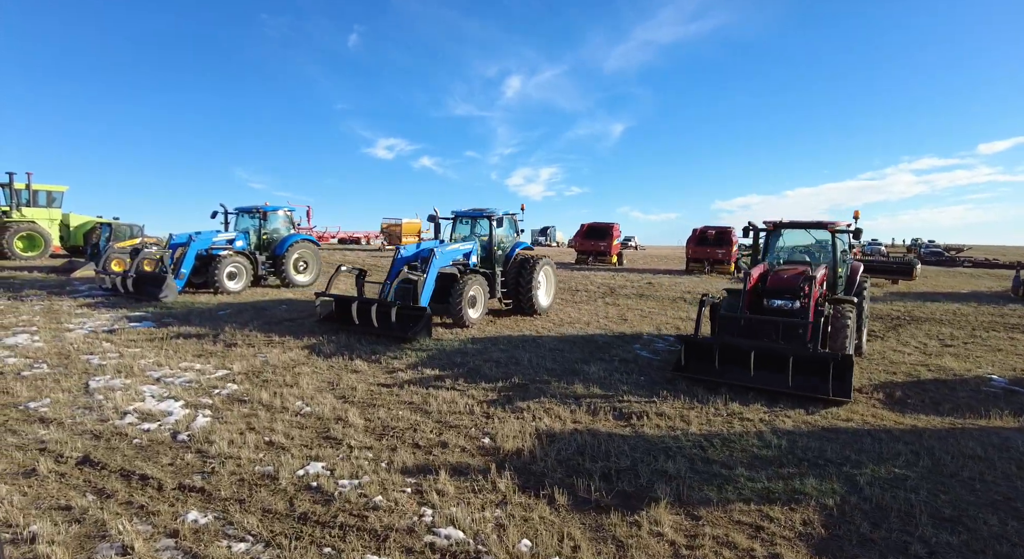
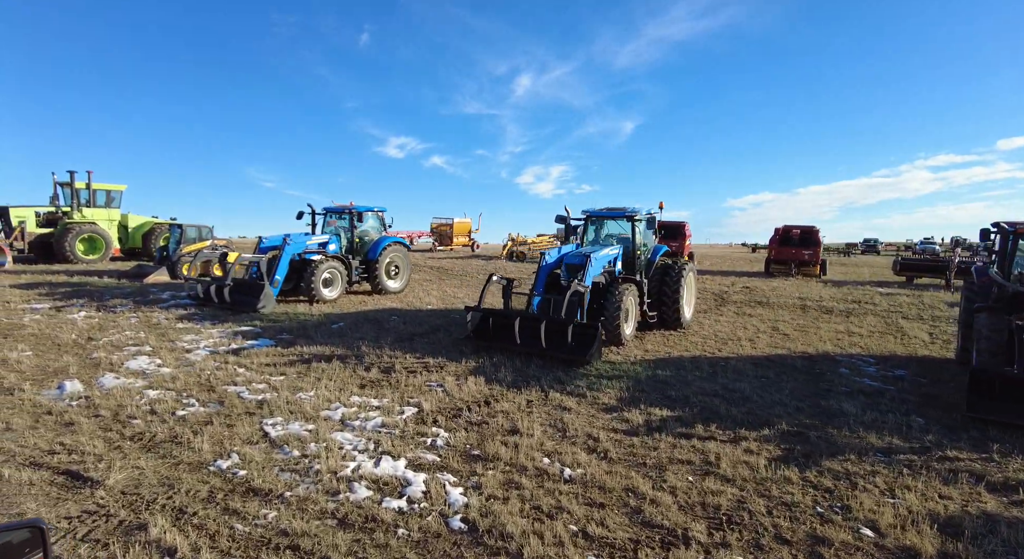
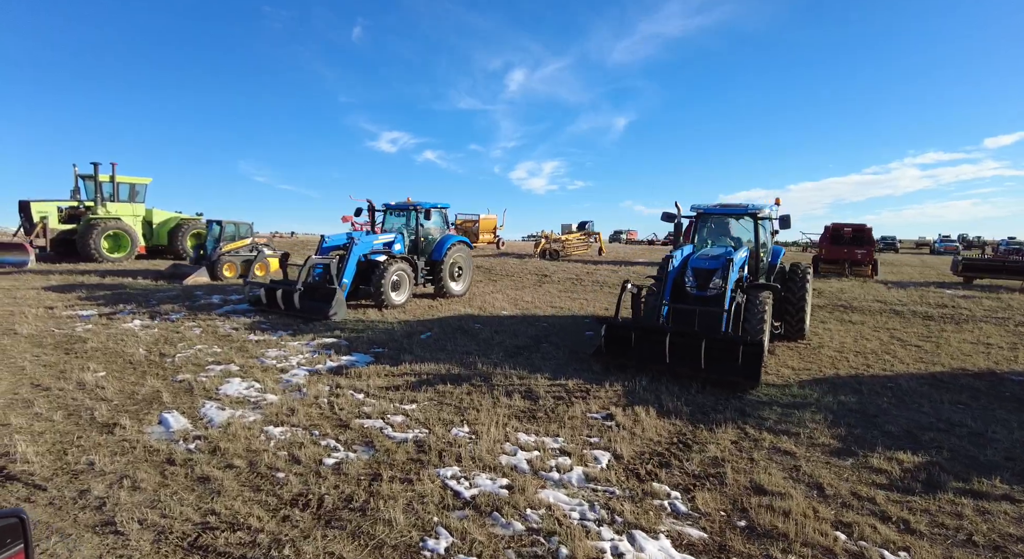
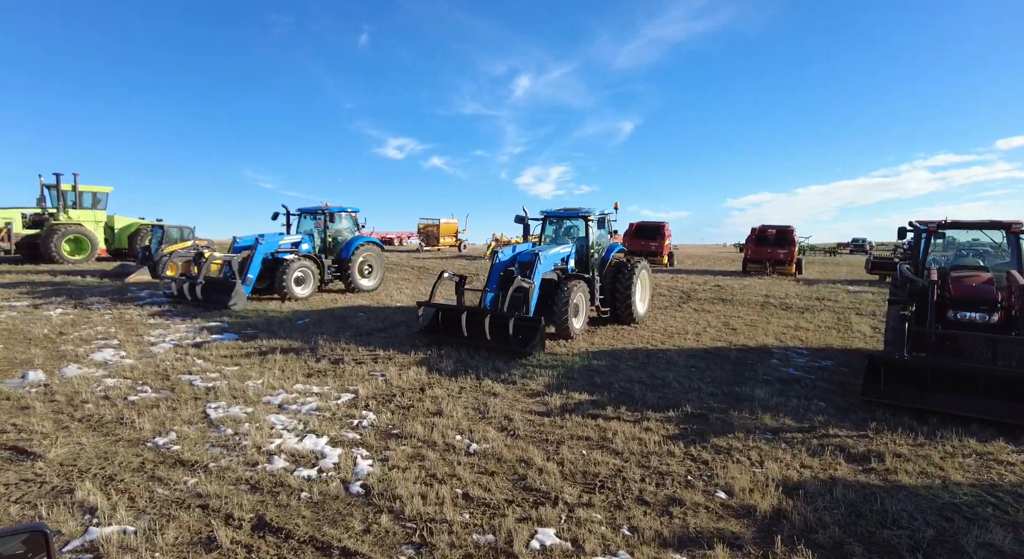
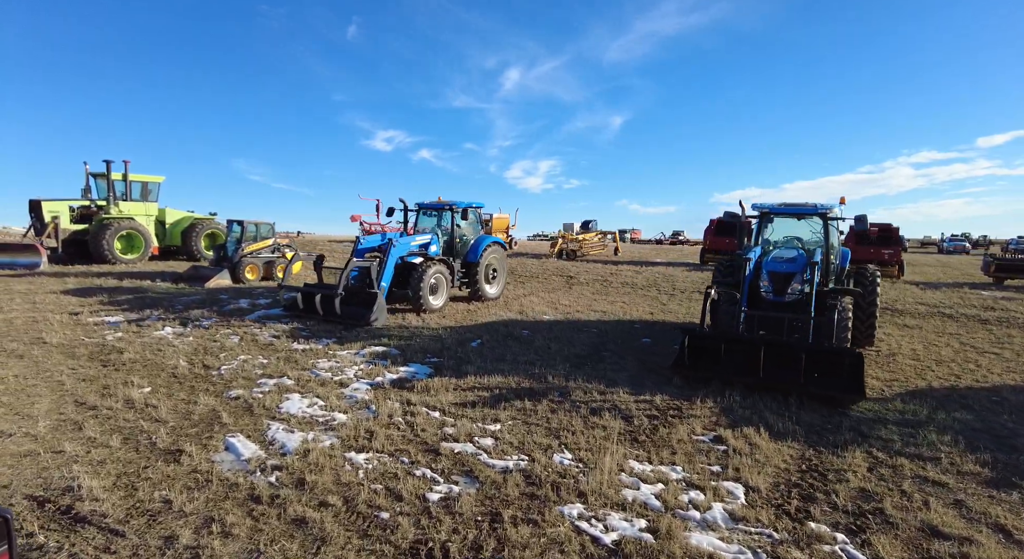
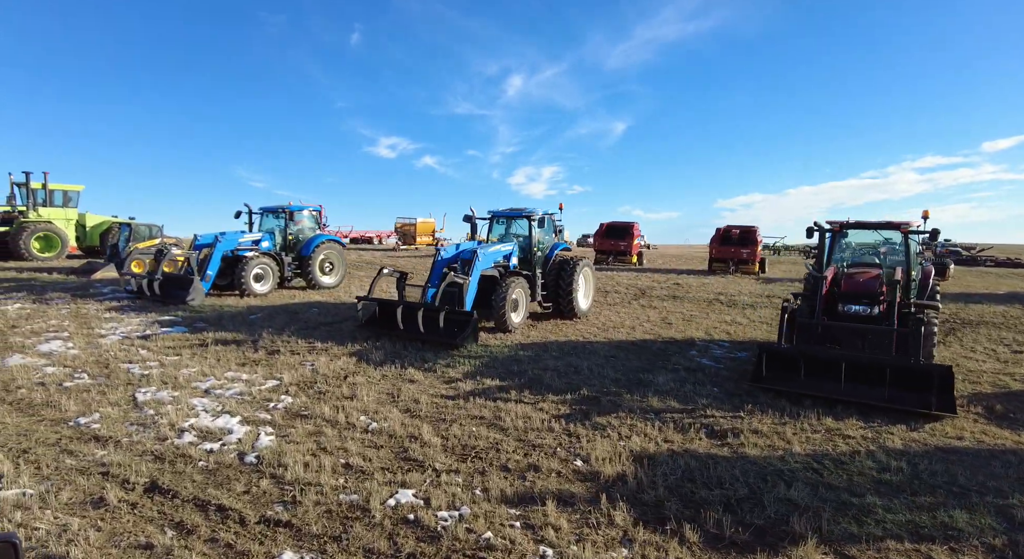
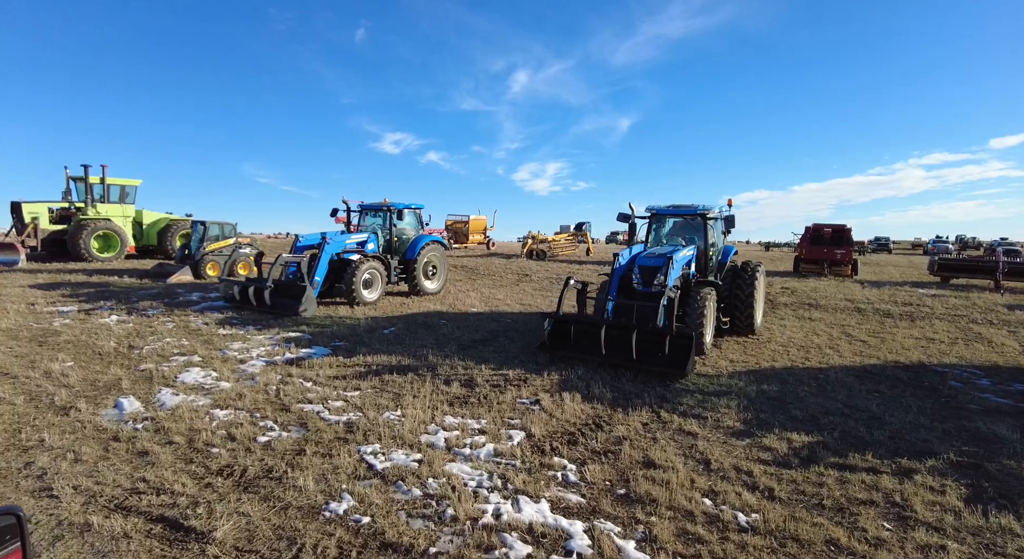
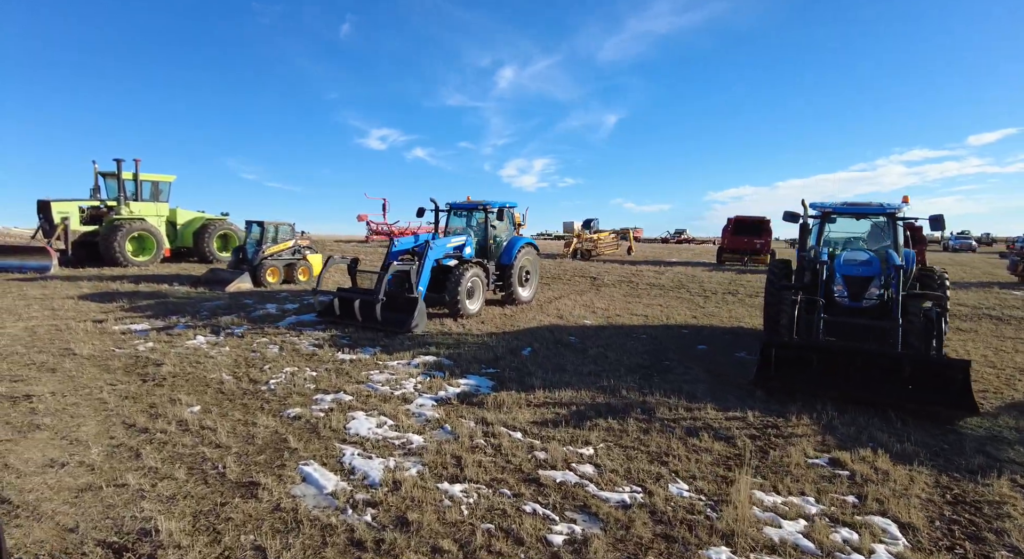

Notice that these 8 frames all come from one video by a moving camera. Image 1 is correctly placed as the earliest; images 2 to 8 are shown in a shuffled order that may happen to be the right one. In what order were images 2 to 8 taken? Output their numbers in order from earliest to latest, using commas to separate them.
6, 4, 2, 7, 3, 5, 8
